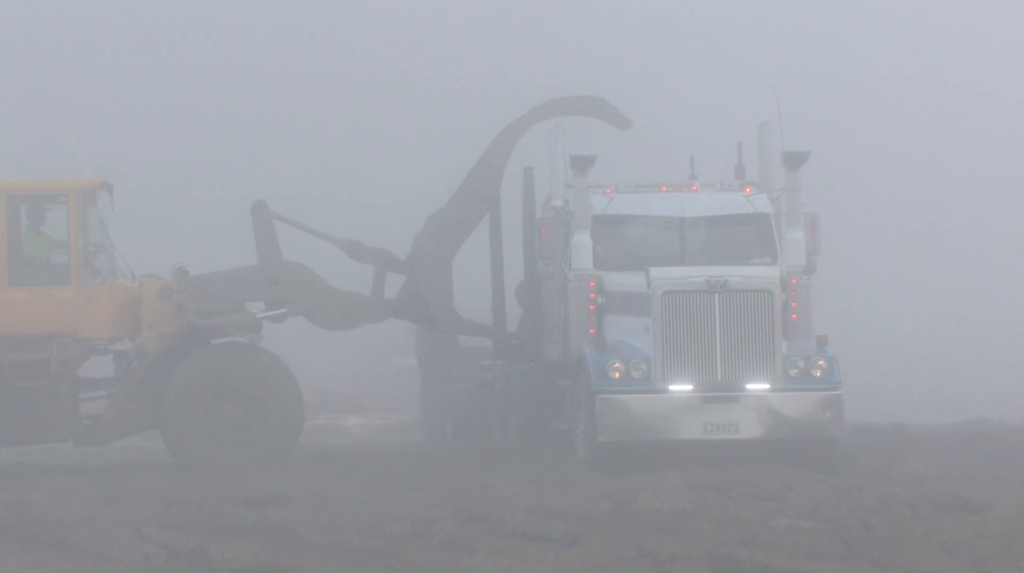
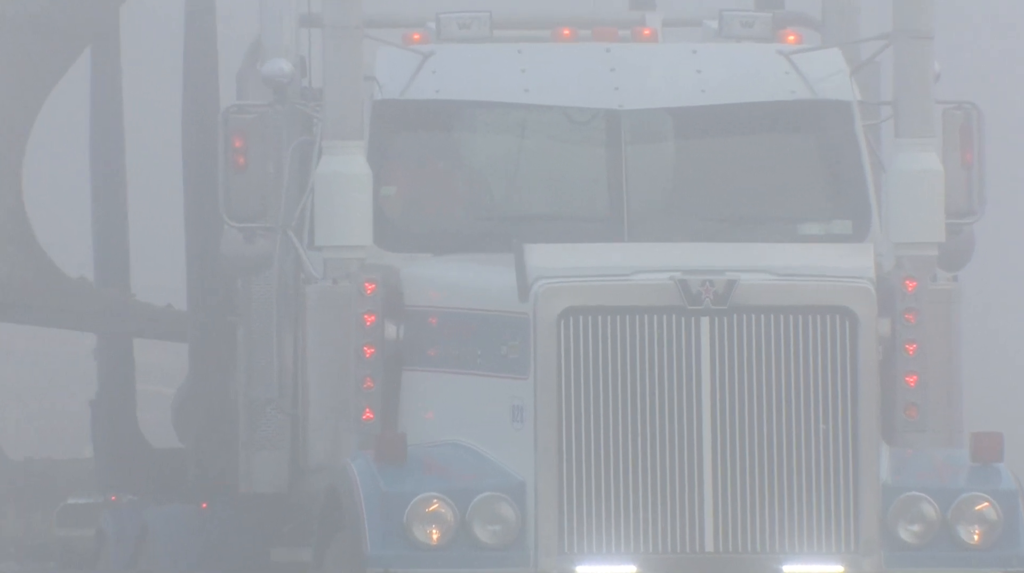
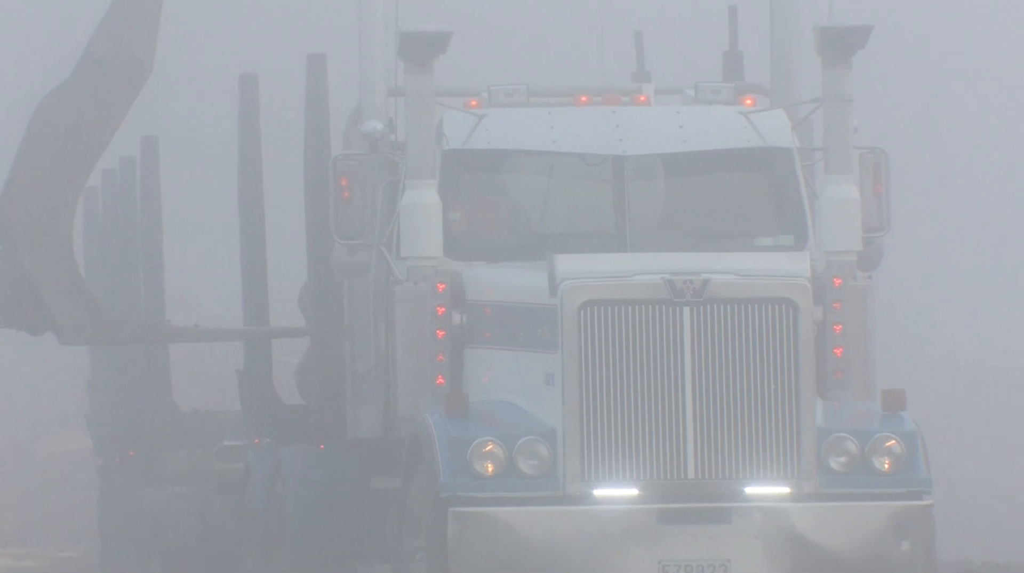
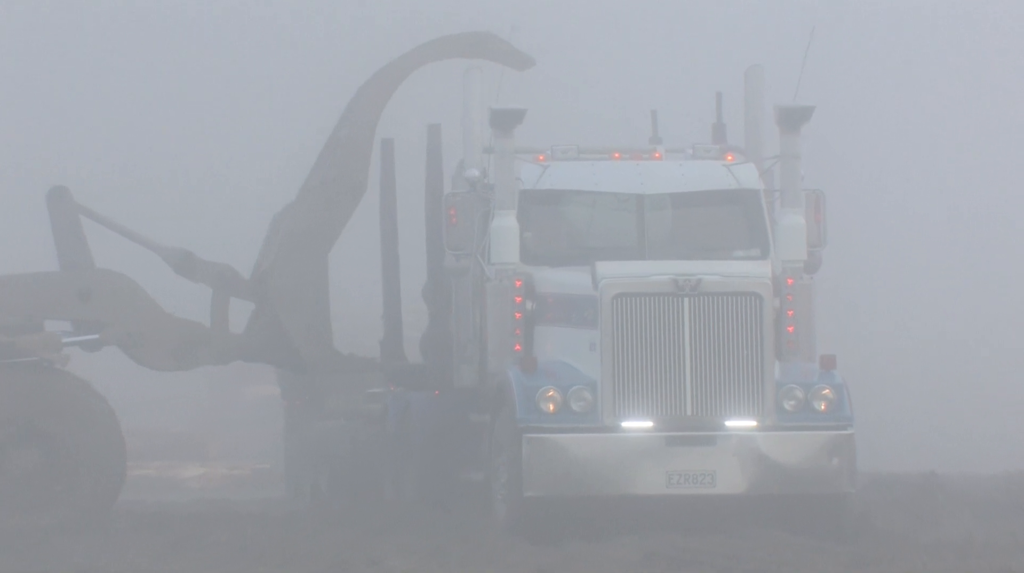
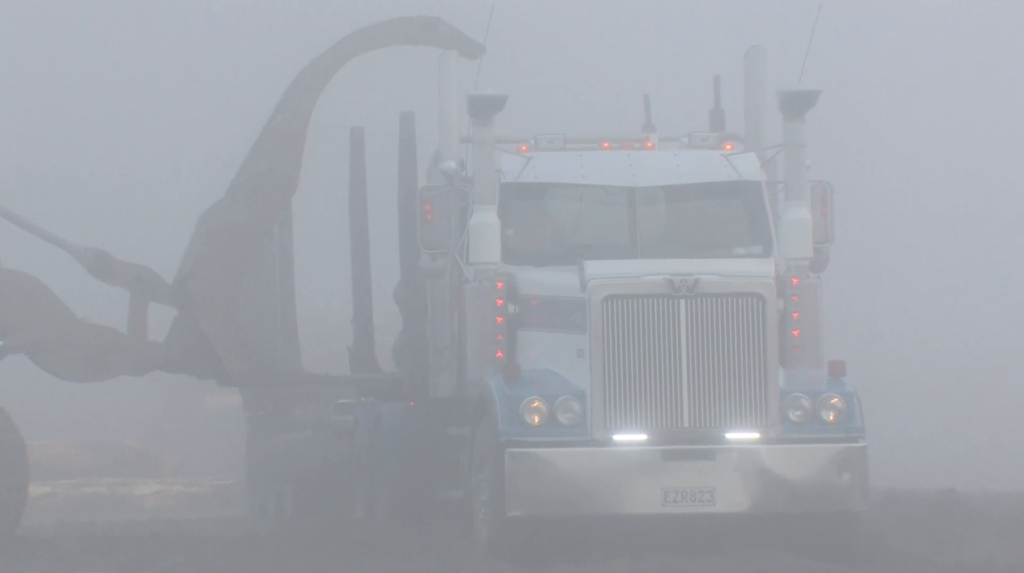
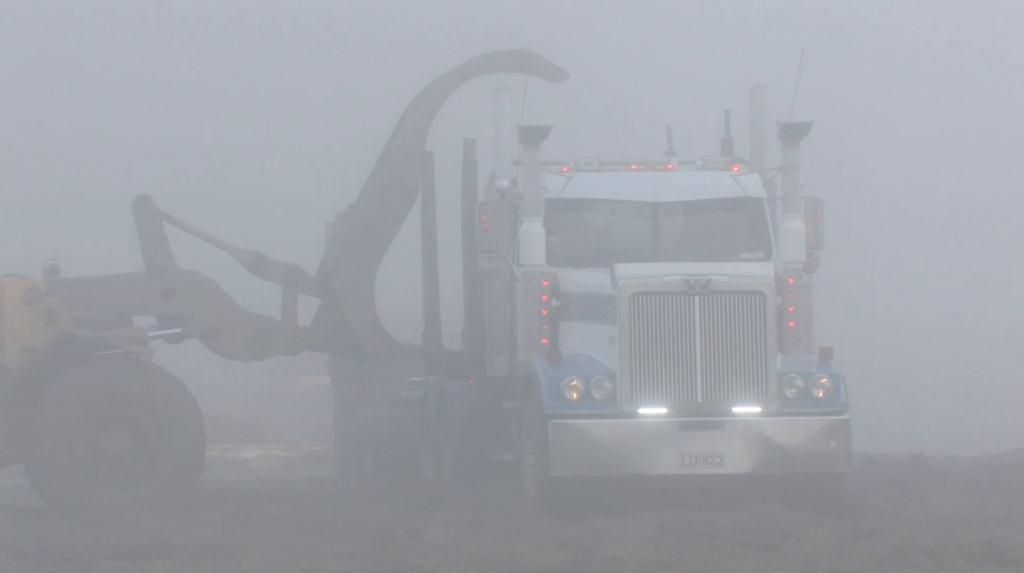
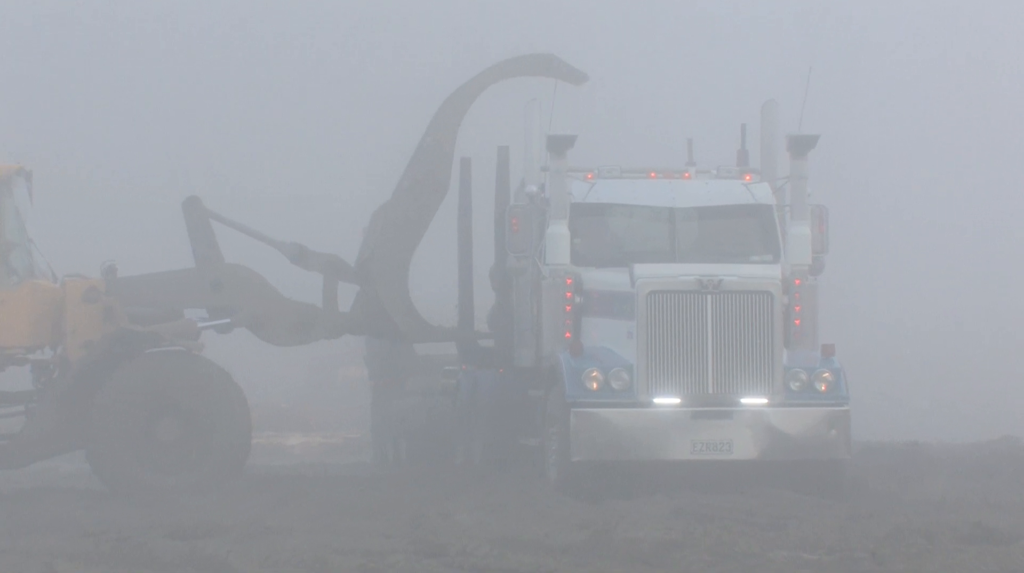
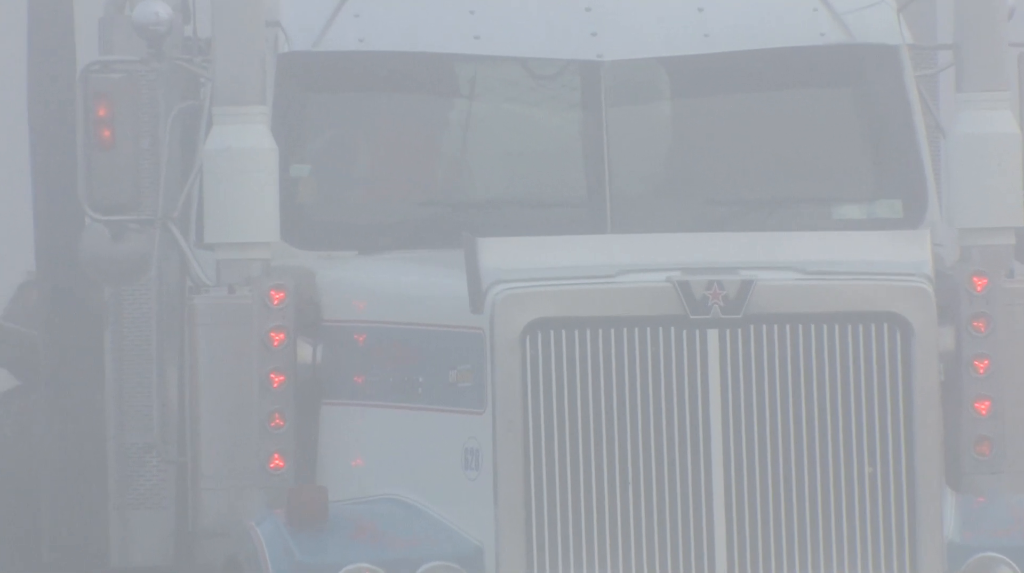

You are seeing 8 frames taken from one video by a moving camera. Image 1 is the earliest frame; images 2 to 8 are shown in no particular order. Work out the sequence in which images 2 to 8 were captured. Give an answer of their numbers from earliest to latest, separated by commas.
7, 6, 4, 5, 3, 2, 8
